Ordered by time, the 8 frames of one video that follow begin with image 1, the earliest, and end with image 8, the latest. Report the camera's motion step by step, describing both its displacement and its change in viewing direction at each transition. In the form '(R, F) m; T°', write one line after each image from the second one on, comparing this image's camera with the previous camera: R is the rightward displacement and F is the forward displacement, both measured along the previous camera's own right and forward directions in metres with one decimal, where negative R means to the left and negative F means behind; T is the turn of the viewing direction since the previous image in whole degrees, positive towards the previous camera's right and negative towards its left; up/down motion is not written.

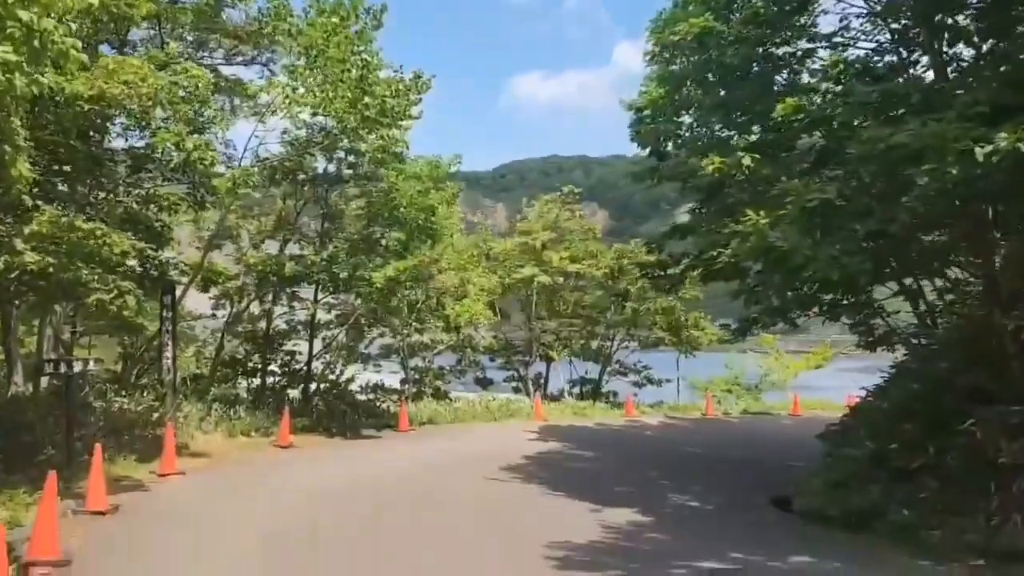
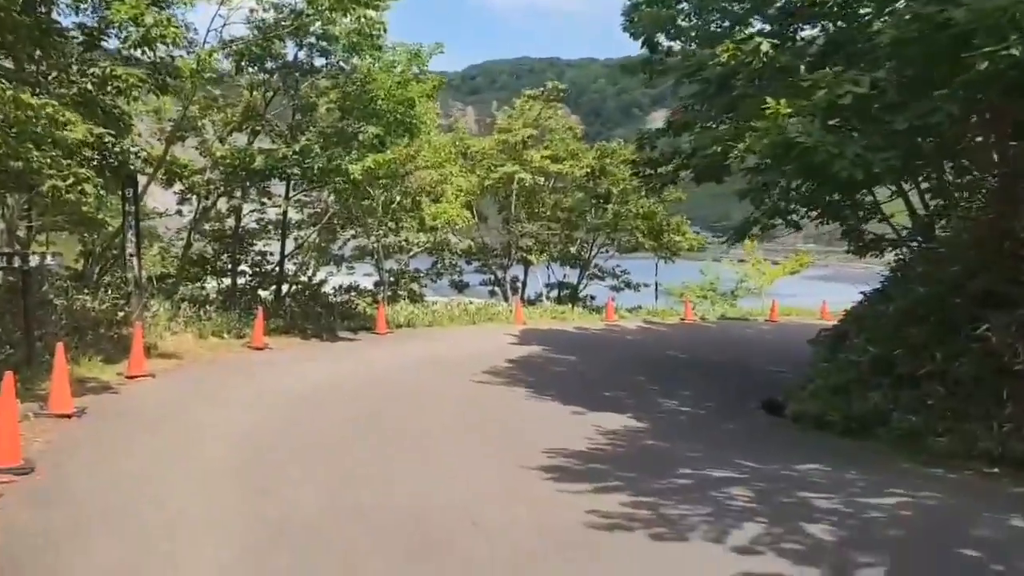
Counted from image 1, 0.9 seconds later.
(-0.3, +0.6) m; +2°
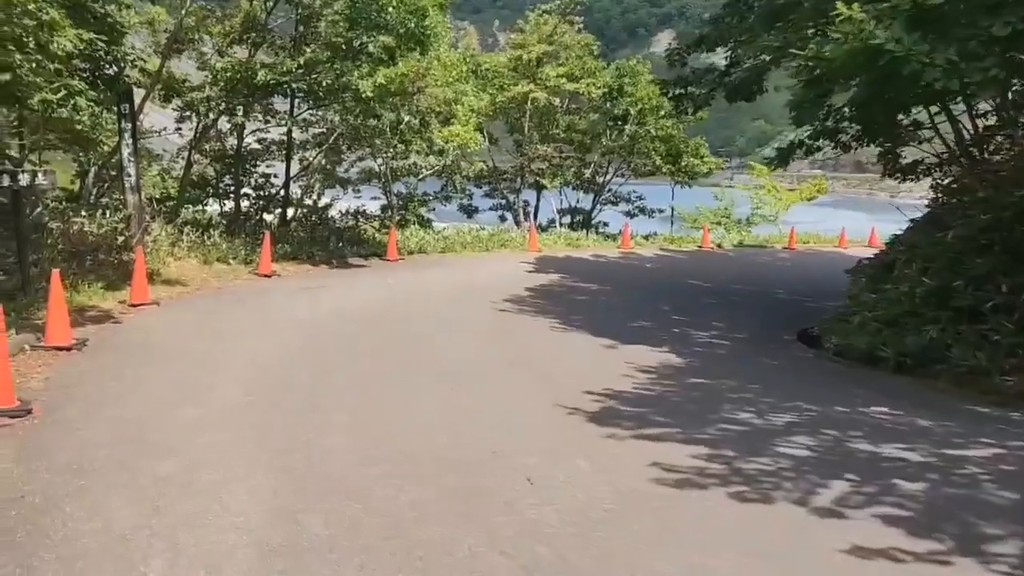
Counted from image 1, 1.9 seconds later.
(-0.3, +0.7) m; 0°
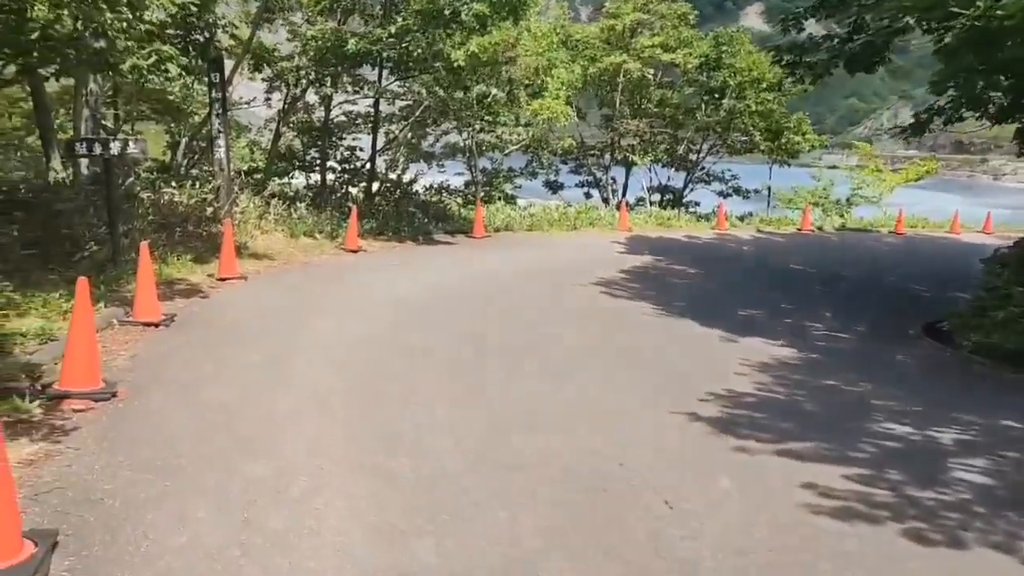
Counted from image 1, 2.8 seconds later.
(-0.3, +0.7) m; -5°
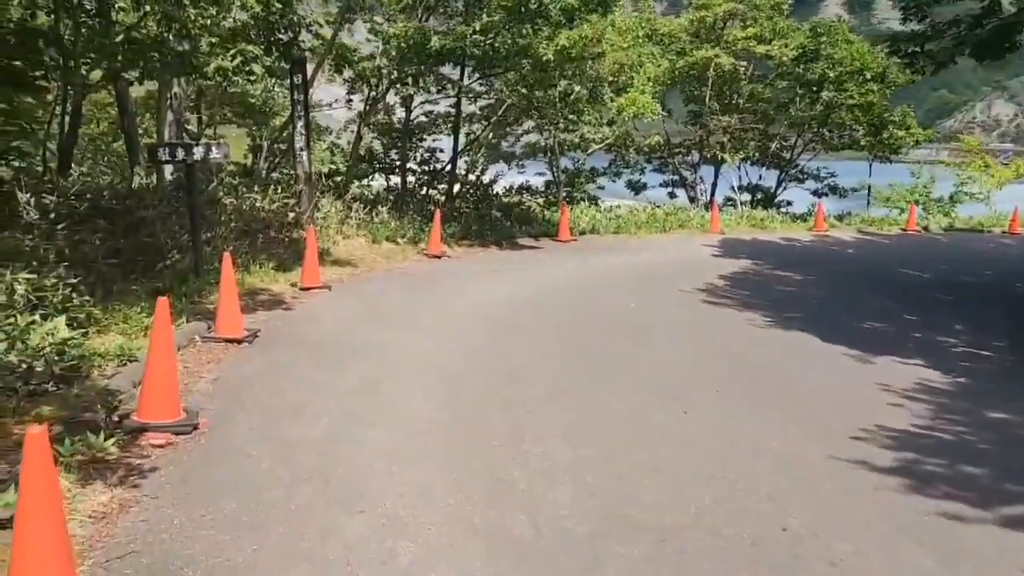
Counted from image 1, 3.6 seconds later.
(-0.3, +0.7) m; -5°
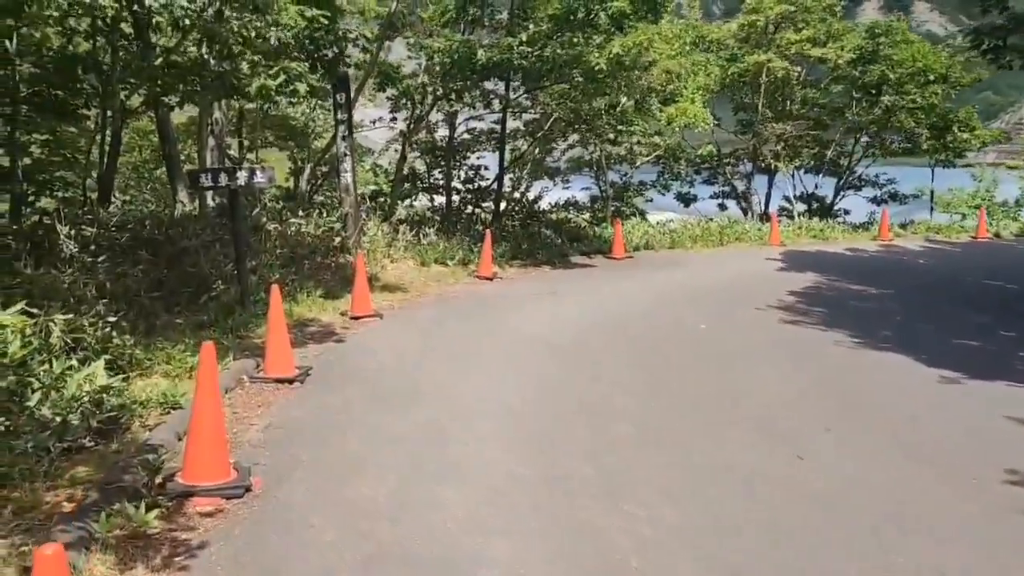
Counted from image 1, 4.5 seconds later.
(-0.3, +0.7) m; -3°
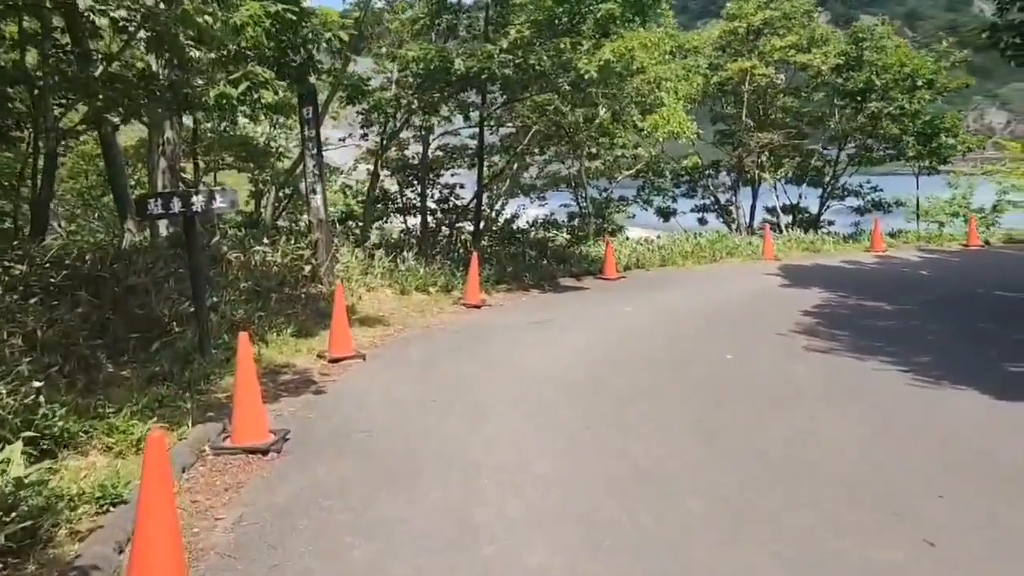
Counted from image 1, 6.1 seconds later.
(-0.4, +1.2) m; +3°
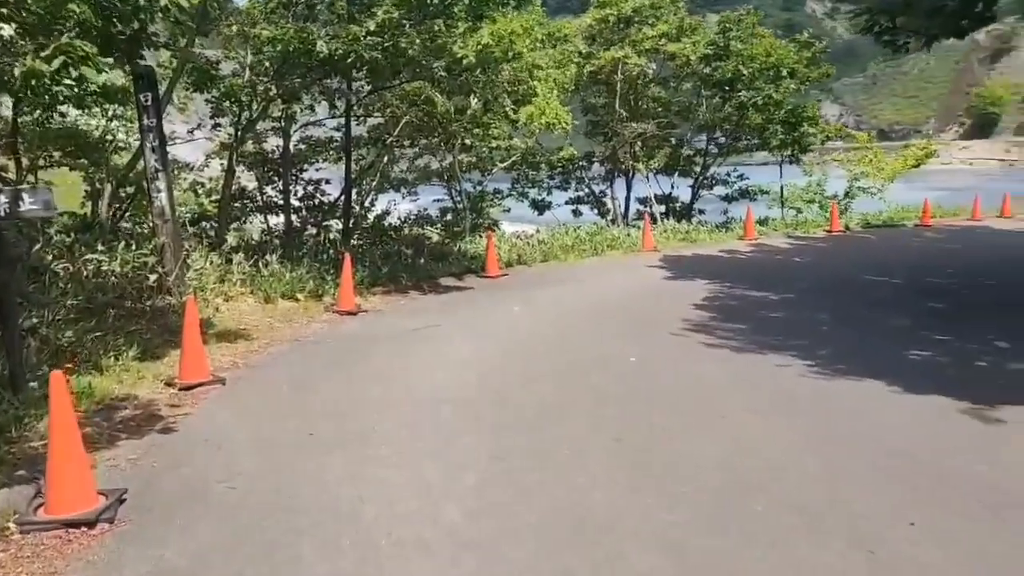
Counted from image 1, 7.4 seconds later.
(-0.1, +0.9) m; +9°
